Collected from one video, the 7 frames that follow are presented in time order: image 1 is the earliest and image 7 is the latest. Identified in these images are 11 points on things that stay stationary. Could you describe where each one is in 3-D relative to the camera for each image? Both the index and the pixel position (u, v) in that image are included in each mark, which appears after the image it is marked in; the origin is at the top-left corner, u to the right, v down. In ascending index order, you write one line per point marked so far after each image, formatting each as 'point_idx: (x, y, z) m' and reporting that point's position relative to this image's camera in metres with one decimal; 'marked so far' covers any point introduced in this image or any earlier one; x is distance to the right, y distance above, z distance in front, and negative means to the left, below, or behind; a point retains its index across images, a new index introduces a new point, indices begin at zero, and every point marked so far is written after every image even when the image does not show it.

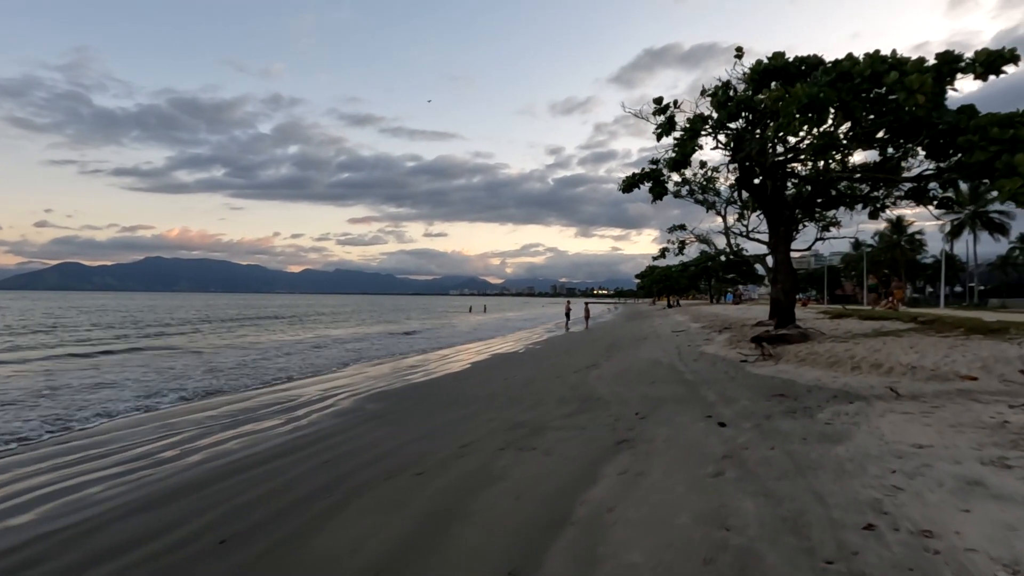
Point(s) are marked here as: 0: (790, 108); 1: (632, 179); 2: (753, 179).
0: (+4.4, +2.9, +8.8) m
1: (+3.0, +2.7, +13.6) m
2: (+5.9, +2.7, +13.6) m
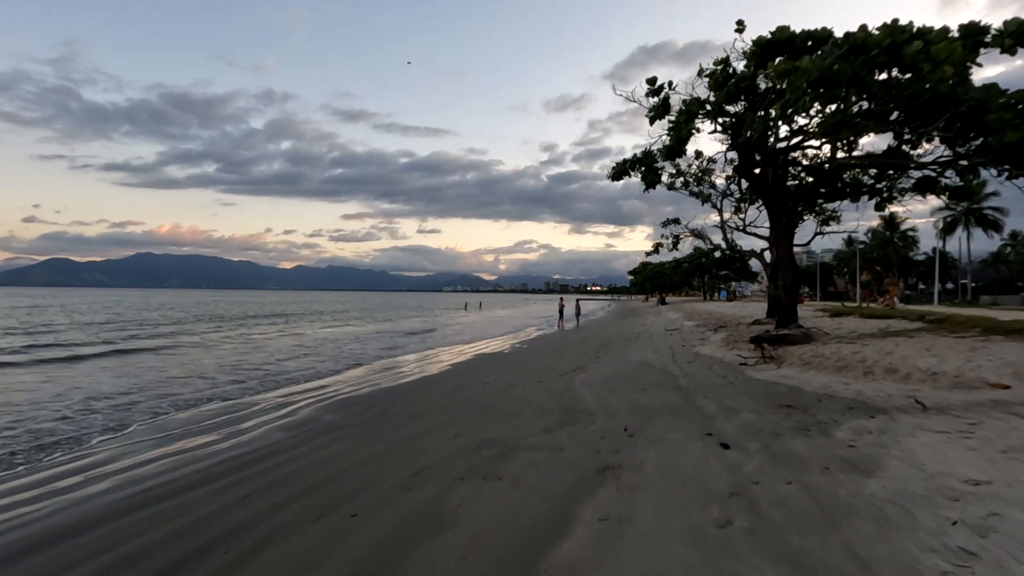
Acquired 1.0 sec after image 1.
0: (+4.1, +2.9, +7.9) m
1: (+2.5, +2.8, +12.6) m
2: (+5.5, +2.8, +12.6) m
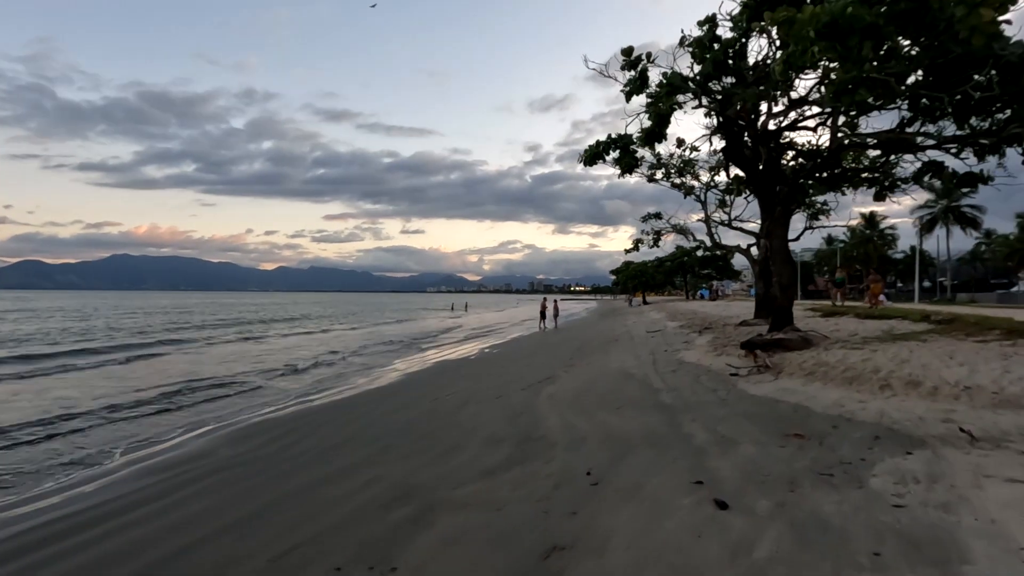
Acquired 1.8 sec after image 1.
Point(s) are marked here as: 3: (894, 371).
0: (+3.4, +3.0, +6.4) m
1: (+1.7, +2.8, +11.1) m
2: (+4.6, +2.8, +11.2) m
3: (+5.2, -1.1, +7.6) m
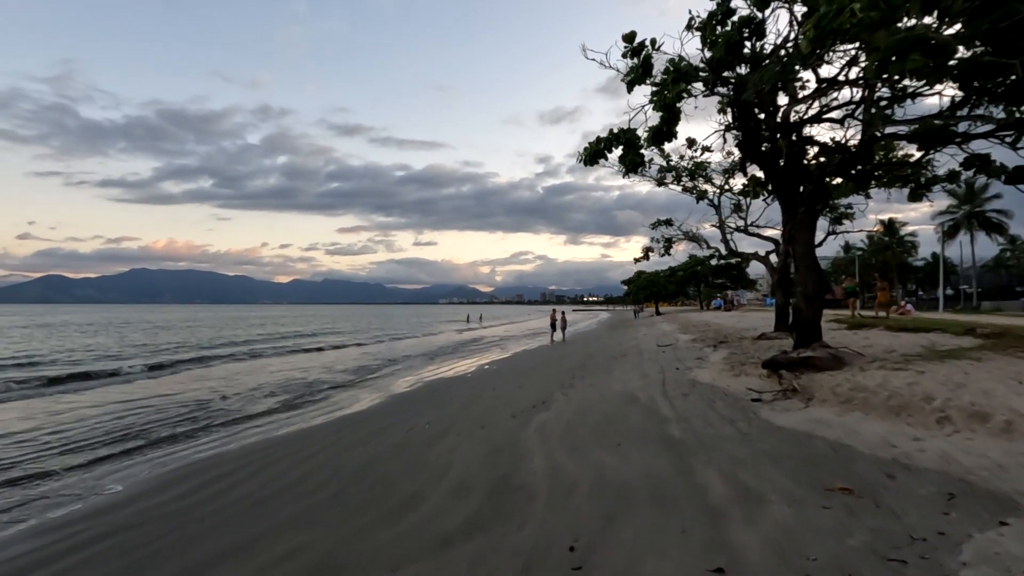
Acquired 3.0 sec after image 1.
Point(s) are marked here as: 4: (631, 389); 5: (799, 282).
0: (+3.1, +2.8, +5.3) m
1: (+1.5, +2.6, +10.0) m
2: (+4.5, +2.6, +10.0) m
3: (+5.0, -1.3, +6.3) m
4: (+2.1, -1.8, +9.9) m
5: (+5.1, +0.1, +9.8) m
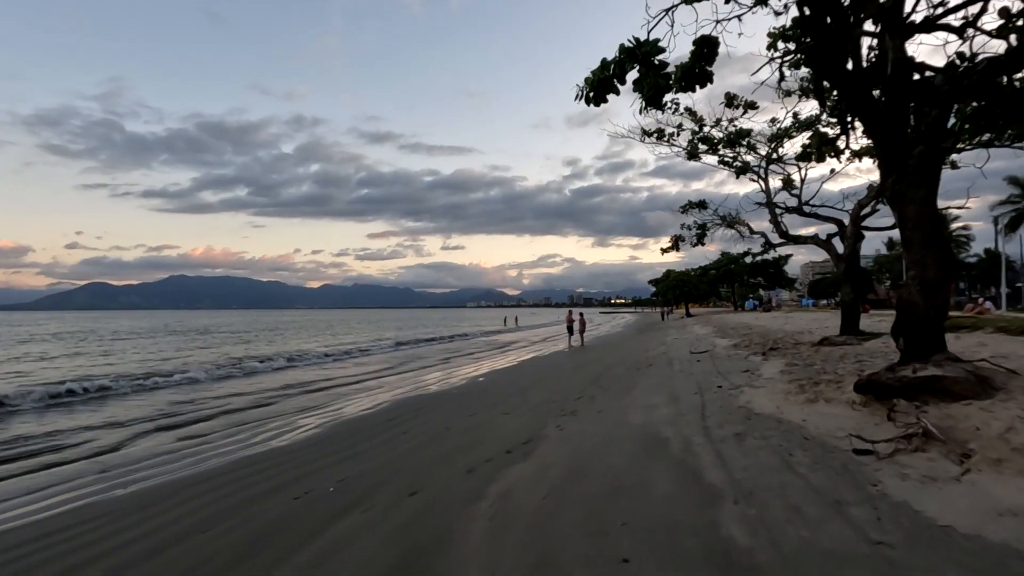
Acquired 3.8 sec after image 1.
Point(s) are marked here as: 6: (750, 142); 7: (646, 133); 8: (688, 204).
0: (+2.5, +3.0, +2.2) m
1: (+1.2, +2.7, +7.0) m
2: (+4.1, +2.8, +6.9) m
3: (+4.5, -1.1, +3.1) m
4: (+1.8, -1.7, +6.8) m
5: (+4.7, +0.3, +6.6) m
6: (+6.2, +3.8, +14.5) m
7: (+3.6, +4.1, +14.7) m
8: (+5.6, +2.6, +17.5) m
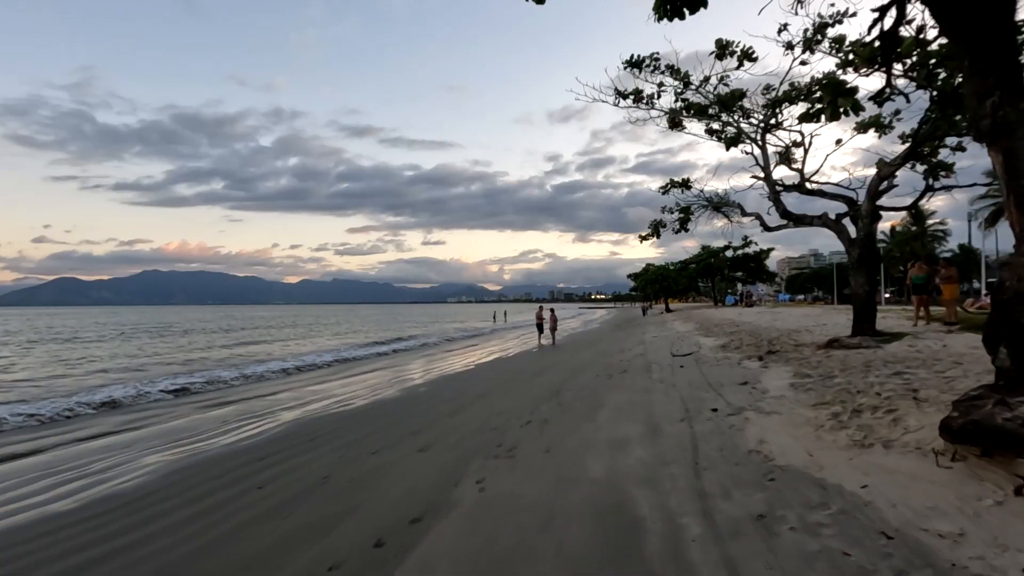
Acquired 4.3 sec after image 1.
0: (+1.8, +3.1, -0.2) m
1: (+0.3, +2.8, +4.5) m
2: (+3.2, +2.9, +4.5) m
3: (+3.7, -1.0, +0.8) m
4: (+0.9, -1.5, +4.4) m
5: (+3.8, +0.4, +4.2) m
6: (+5.1, +4.0, +12.2) m
7: (+2.4, +4.3, +12.3) m
8: (+4.3, +2.8, +15.2) m
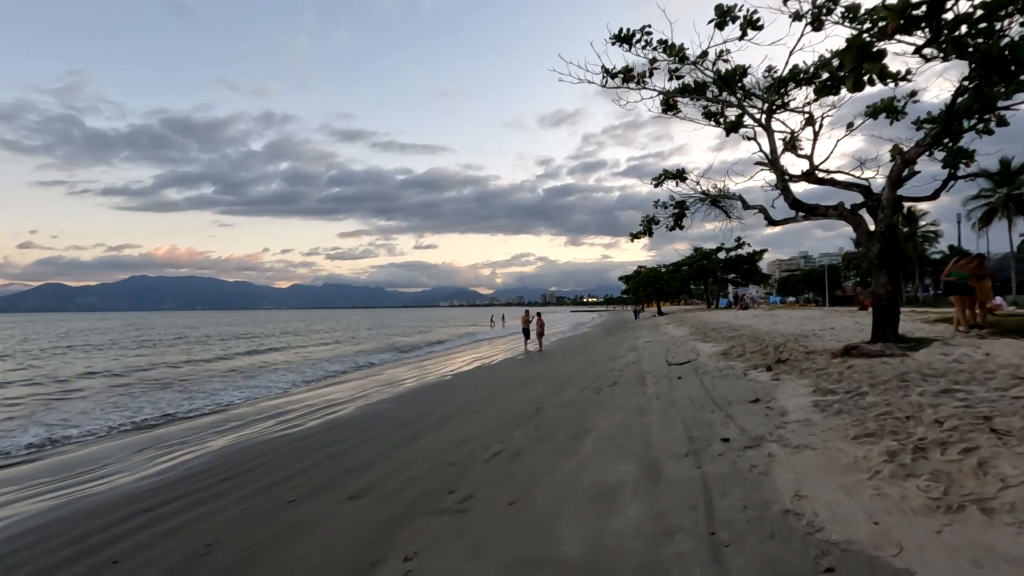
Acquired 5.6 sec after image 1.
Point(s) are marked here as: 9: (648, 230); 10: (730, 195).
0: (+1.4, +3.2, -1.5) m
1: (-0.1, +2.9, +3.2) m
2: (+2.8, +2.9, +3.2) m
3: (+3.4, -0.9, -0.5) m
4: (+0.5, -1.5, +3.0) m
5: (+3.5, +0.4, +2.9) m
6: (+4.6, +4.0, +10.9) m
7: (+1.9, +4.3, +11.0) m
8: (+3.8, +2.8, +13.9) m
9: (+3.5, +1.5, +14.1) m
10: (+5.6, +2.4, +14.3) m
